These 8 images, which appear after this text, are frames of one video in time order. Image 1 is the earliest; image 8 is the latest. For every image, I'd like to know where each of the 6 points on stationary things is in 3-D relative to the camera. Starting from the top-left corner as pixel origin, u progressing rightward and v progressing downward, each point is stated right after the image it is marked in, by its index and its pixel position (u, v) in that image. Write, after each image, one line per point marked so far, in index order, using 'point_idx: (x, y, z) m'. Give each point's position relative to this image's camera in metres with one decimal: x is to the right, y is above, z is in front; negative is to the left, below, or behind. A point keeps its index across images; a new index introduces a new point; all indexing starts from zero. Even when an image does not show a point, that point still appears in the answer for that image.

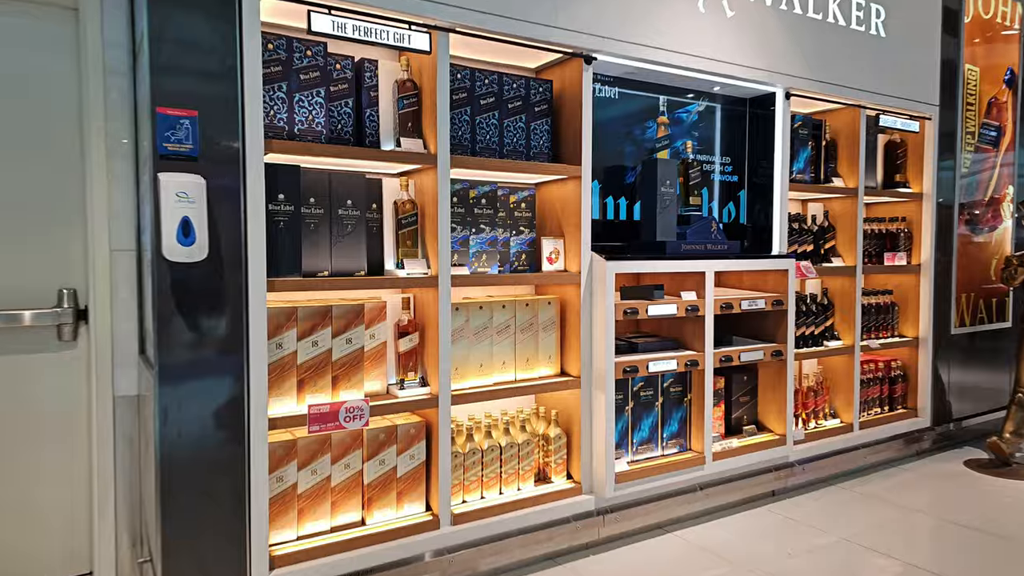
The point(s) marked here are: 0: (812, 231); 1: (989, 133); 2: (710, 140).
0: (+1.8, +0.3, +3.9) m
1: (+3.3, +1.1, +4.5) m
2: (+1.1, +0.8, +3.7) m
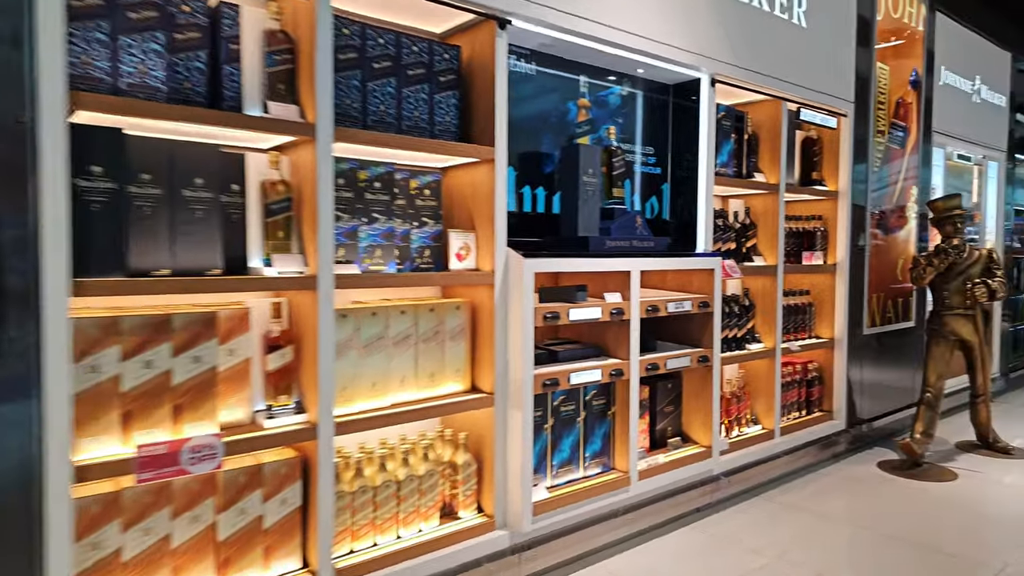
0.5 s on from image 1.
0: (+1.3, +0.3, +3.7) m
1: (+2.7, +1.1, +4.5) m
2: (+0.6, +0.8, +3.4) m
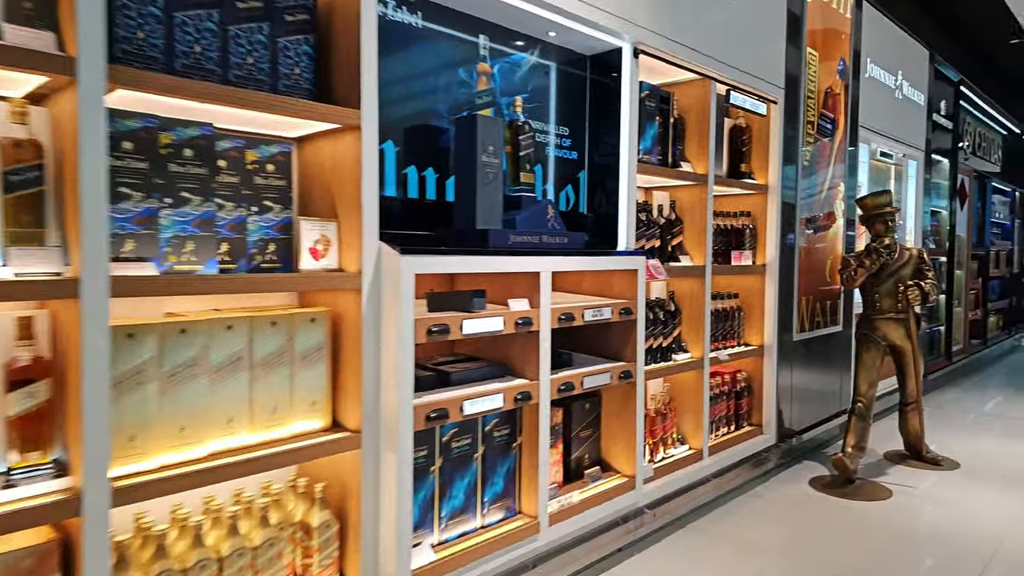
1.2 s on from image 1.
0: (+0.7, +0.3, +3.3) m
1: (+2.1, +1.1, +4.3) m
2: (+0.1, +0.8, +2.9) m
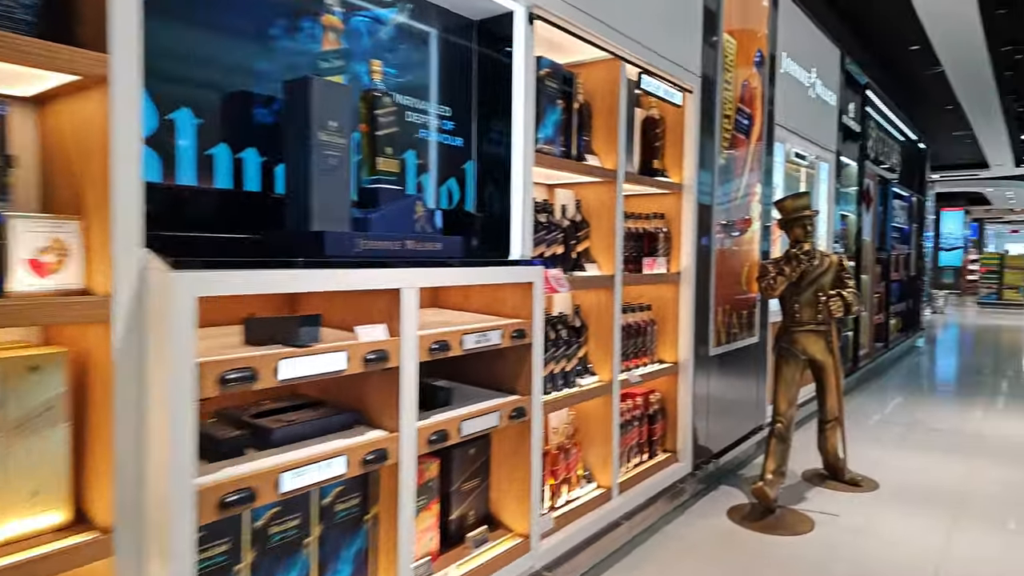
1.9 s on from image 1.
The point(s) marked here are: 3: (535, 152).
0: (+0.2, +0.3, +2.8) m
1: (+1.4, +1.0, +3.9) m
2: (-0.3, +0.8, +2.3) m
3: (+0.1, +0.5, +2.5) m
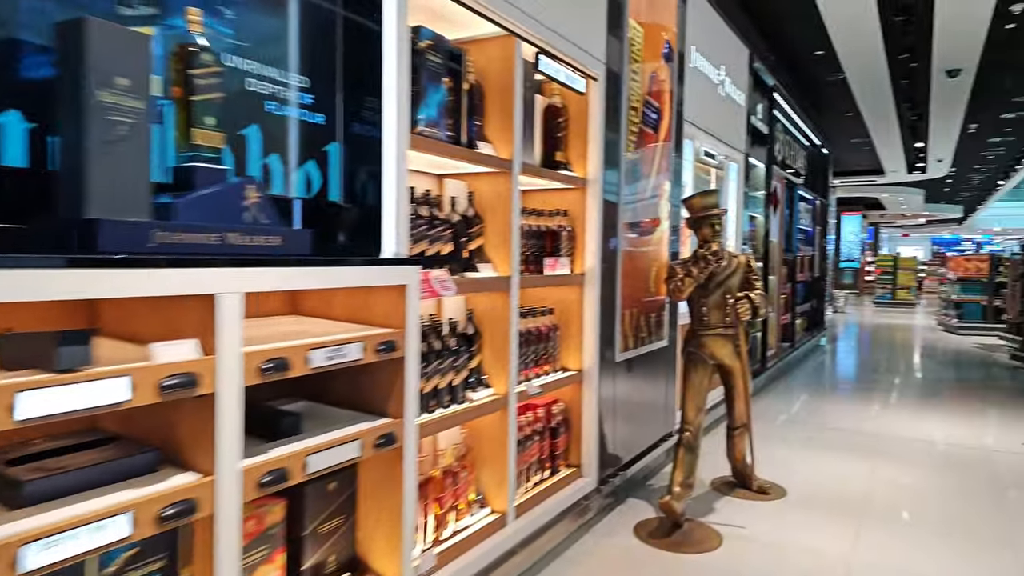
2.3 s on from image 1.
0: (-0.2, +0.3, +2.5) m
1: (+0.8, +1.0, +3.8) m
2: (-0.7, +0.7, +2.0) m
3: (-0.3, +0.5, +2.2) m
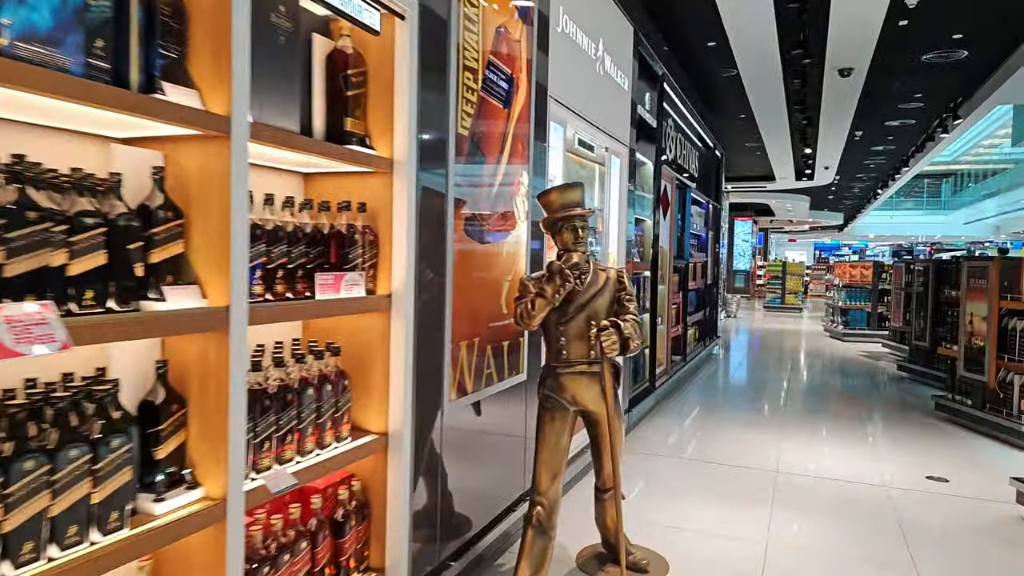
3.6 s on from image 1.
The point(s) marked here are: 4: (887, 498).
0: (-0.9, +0.2, +1.5) m
1: (-0.1, +0.9, +2.9) m
2: (-1.3, +0.7, +0.9) m
3: (-1.0, +0.4, +1.2) m
4: (+2.4, -1.3, +4.2) m
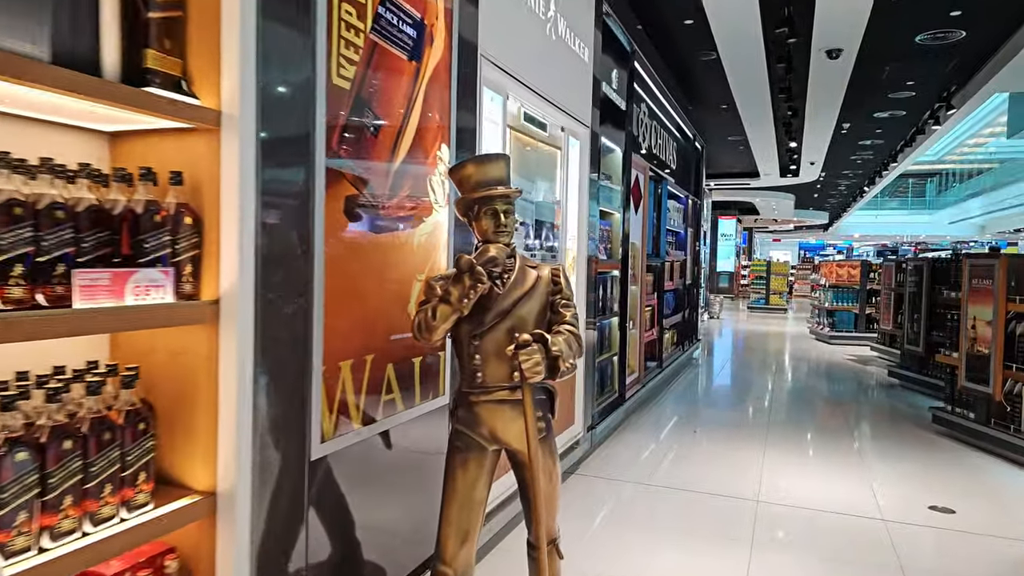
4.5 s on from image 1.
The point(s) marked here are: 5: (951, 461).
0: (-1.2, +0.2, +0.8) m
1: (-0.4, +0.9, +2.3) m
2: (-1.6, +0.6, +0.2) m
3: (-1.2, +0.4, +0.5) m
4: (+2.1, -1.4, +3.6) m
5: (+3.2, -1.3, +4.8) m
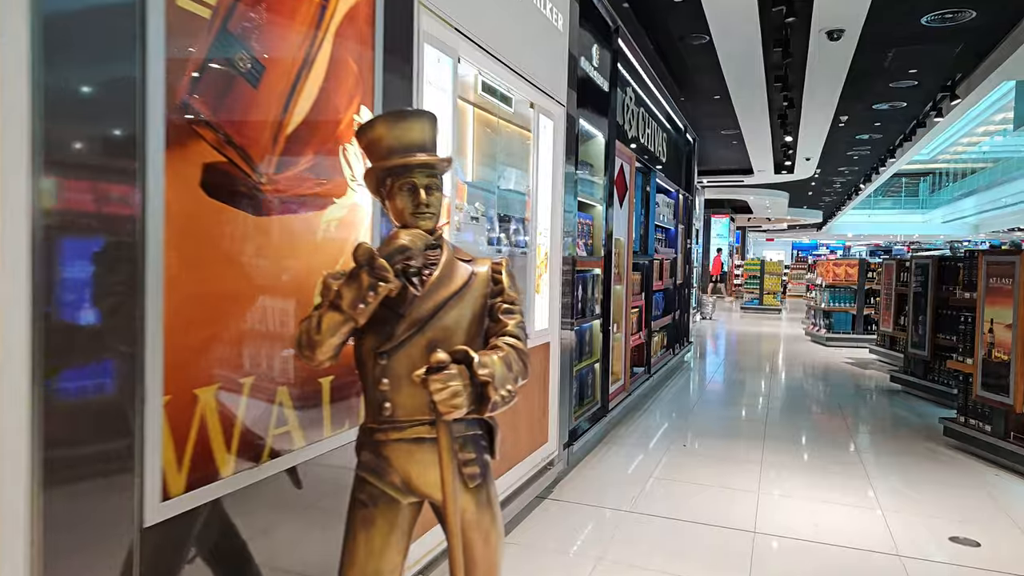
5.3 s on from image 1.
0: (-1.4, +0.2, +0.3) m
1: (-0.6, +0.9, +1.7) m
2: (-1.8, +0.6, -0.3) m
3: (-1.4, +0.4, 0.0) m
4: (+1.9, -1.4, +3.1) m
5: (+3.0, -1.3, +4.3) m
